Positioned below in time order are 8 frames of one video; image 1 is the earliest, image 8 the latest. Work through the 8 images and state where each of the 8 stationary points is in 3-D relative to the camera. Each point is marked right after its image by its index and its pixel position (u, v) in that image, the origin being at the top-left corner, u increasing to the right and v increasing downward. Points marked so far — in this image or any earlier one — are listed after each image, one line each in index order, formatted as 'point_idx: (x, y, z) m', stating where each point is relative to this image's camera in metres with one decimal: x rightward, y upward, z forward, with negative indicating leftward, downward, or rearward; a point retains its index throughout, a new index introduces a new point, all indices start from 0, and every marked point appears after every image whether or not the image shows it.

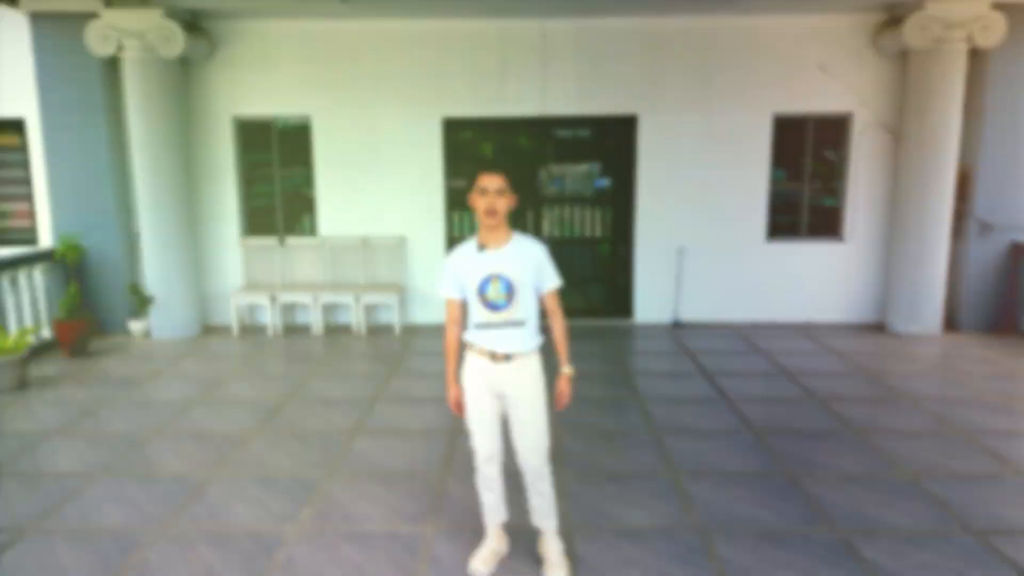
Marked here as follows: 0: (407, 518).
0: (-0.5, -1.2, +3.5) m
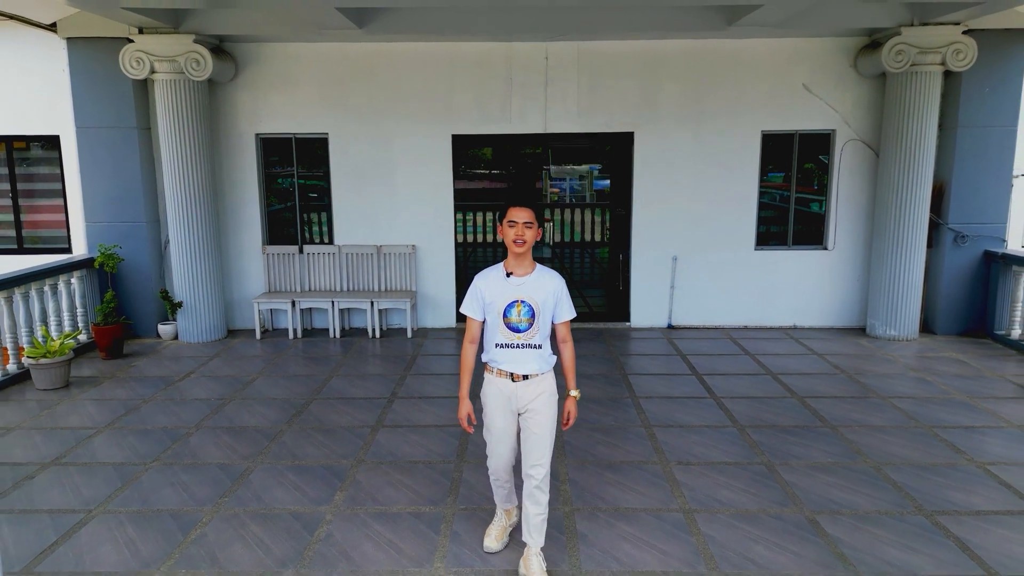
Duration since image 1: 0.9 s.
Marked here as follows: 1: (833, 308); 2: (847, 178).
0: (-0.5, -1.2, +4.0) m
1: (+3.6, -0.1, +7.7) m
2: (+3.6, +1.2, +7.5) m
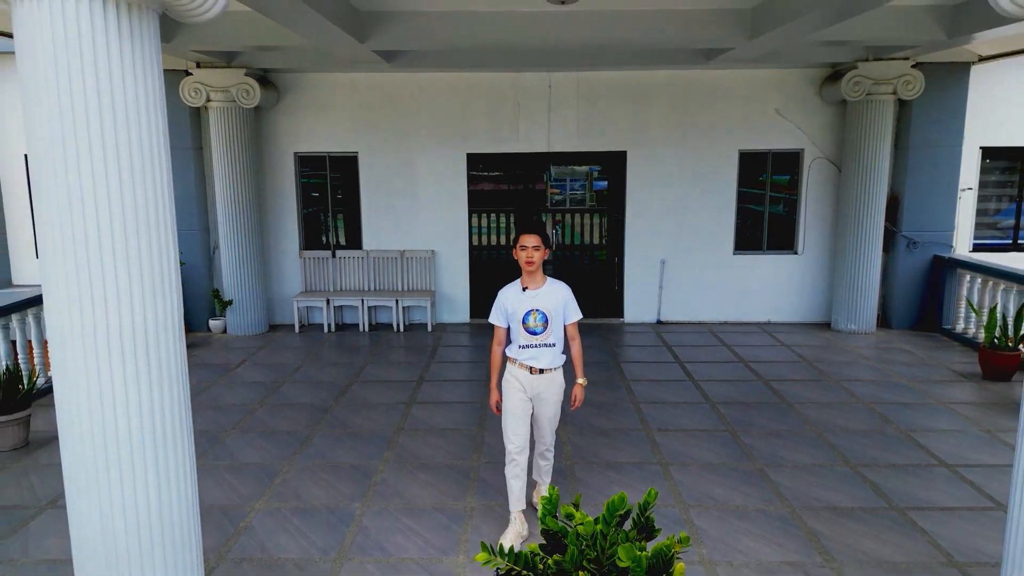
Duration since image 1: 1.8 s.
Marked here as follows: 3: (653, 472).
0: (-0.4, -1.2, +5.0) m
1: (+3.7, -0.1, +8.8) m
2: (+3.7, +1.2, +8.5) m
3: (+1.0, -1.2, +4.8) m
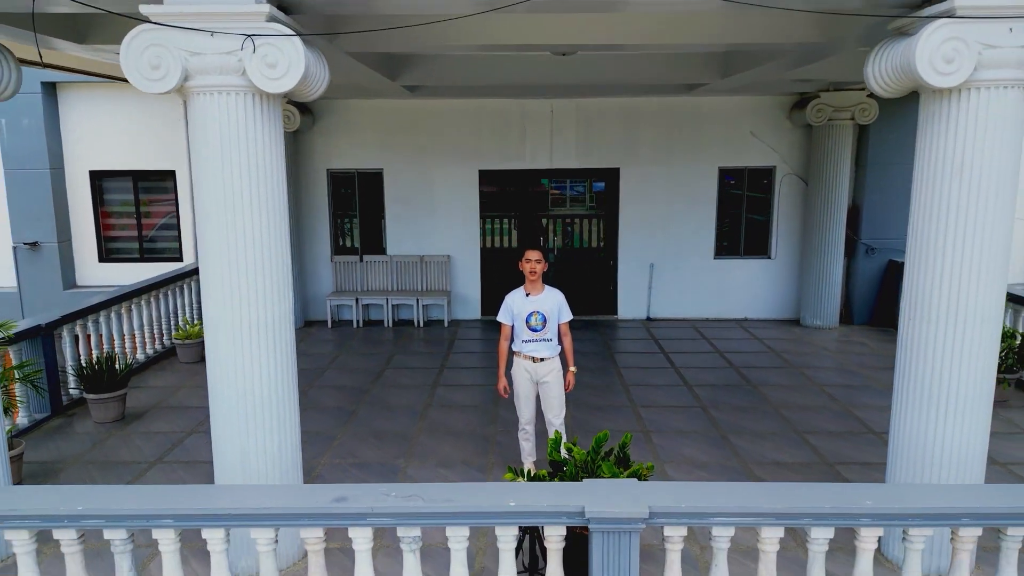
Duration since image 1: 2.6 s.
0: (-0.3, -1.2, +6.2) m
1: (+3.8, -0.1, +9.9) m
2: (+3.8, +1.2, +9.7) m
3: (+1.0, -1.3, +5.9) m
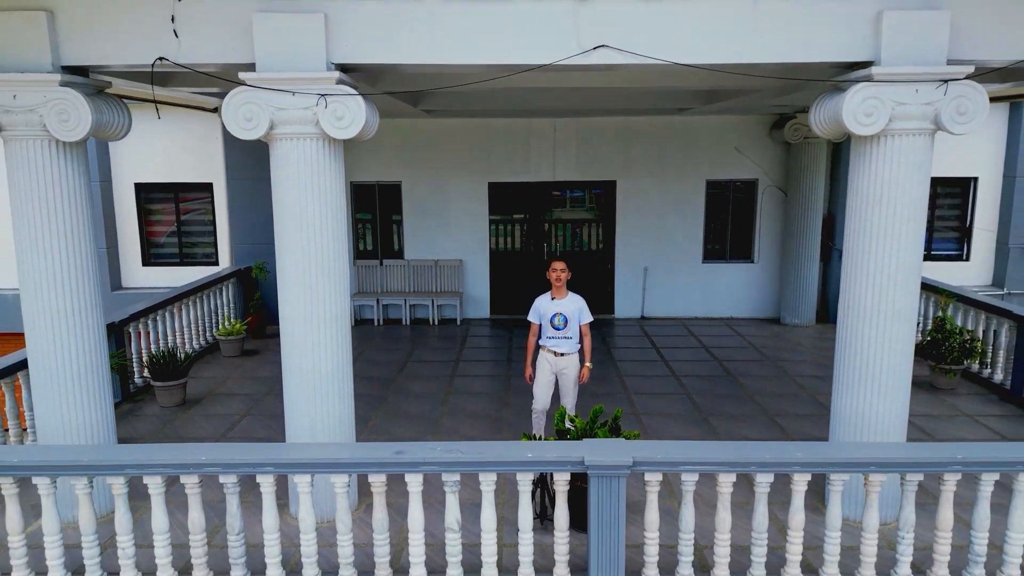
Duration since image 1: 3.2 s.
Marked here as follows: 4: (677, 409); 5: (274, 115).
0: (-0.2, -1.2, +7.1) m
1: (+3.9, -0.2, +10.9) m
2: (+3.9, +1.1, +10.7) m
3: (+1.1, -1.3, +6.9) m
4: (+1.7, -1.2, +7.2) m
5: (-1.5, +1.1, +4.4) m
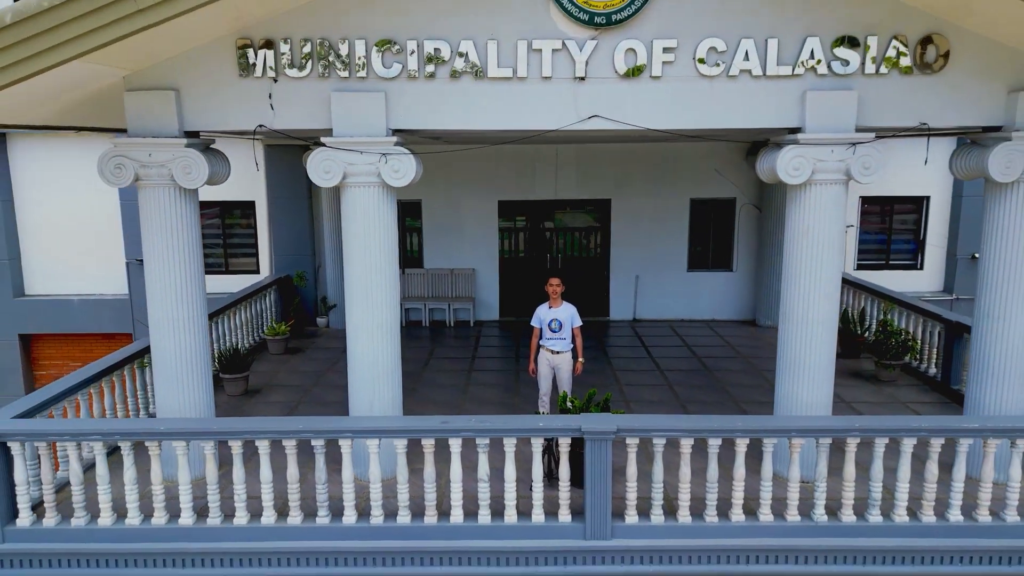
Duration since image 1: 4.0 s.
0: (-0.1, -1.3, +8.6) m
1: (+4.0, -0.3, +12.3) m
2: (+4.0, +1.0, +12.1) m
3: (+1.3, -1.4, +8.3) m
4: (+1.8, -1.3, +8.6) m
5: (-1.4, +1.0, +5.8) m
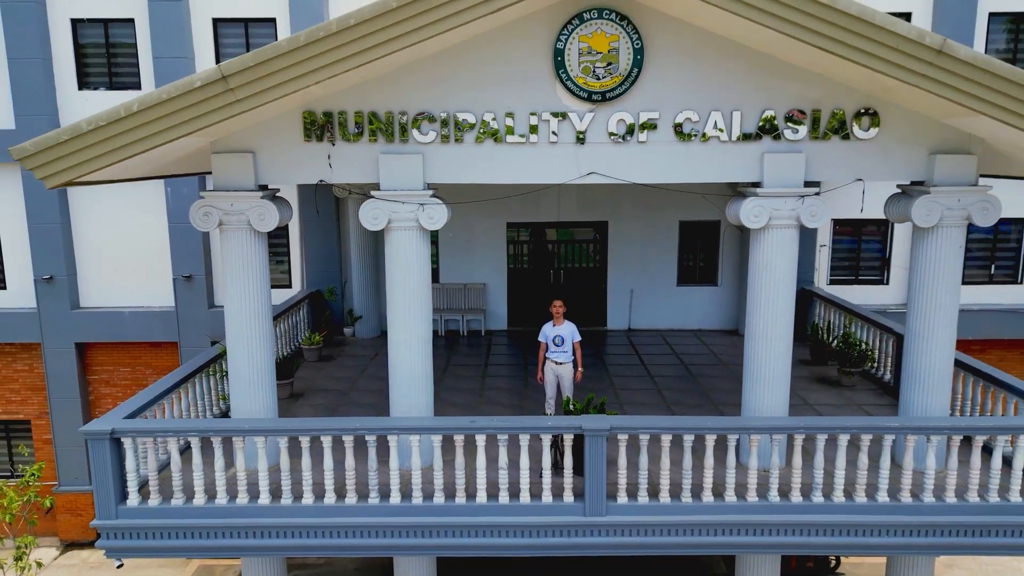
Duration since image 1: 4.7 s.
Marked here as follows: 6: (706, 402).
0: (+0.1, -1.6, +9.9) m
1: (+4.1, -0.5, +13.7) m
2: (+4.1, +0.8, +13.4) m
3: (+1.4, -1.6, +9.7) m
4: (+1.9, -1.6, +10.0) m
5: (-1.2, +0.7, +7.2) m
6: (+2.7, -1.6, +9.9) m
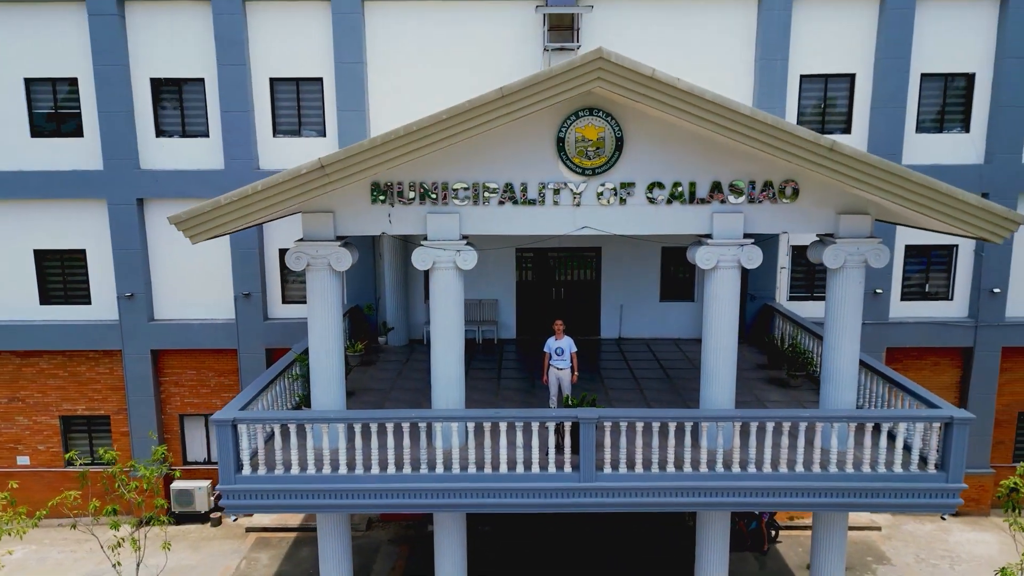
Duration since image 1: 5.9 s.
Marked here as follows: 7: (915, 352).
0: (+0.3, -1.9, +12.4) m
1: (+4.3, -0.9, +16.1) m
2: (+4.3, +0.4, +15.9) m
3: (+1.6, -2.0, +12.1) m
4: (+2.1, -1.9, +12.4) m
5: (-1.1, +0.4, +9.7) m
6: (+2.9, -2.0, +12.3) m
7: (+9.3, -1.5, +16.3) m
